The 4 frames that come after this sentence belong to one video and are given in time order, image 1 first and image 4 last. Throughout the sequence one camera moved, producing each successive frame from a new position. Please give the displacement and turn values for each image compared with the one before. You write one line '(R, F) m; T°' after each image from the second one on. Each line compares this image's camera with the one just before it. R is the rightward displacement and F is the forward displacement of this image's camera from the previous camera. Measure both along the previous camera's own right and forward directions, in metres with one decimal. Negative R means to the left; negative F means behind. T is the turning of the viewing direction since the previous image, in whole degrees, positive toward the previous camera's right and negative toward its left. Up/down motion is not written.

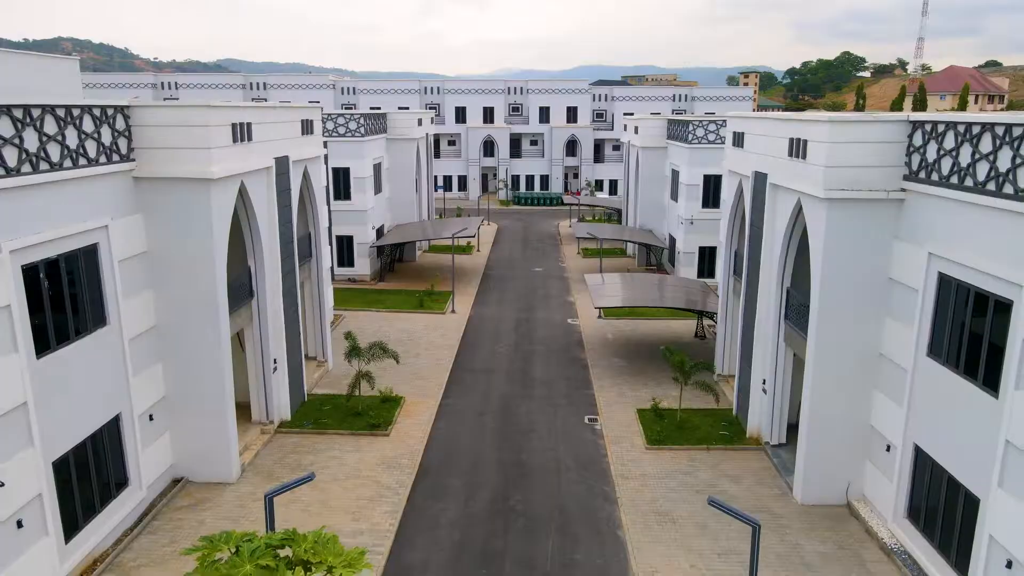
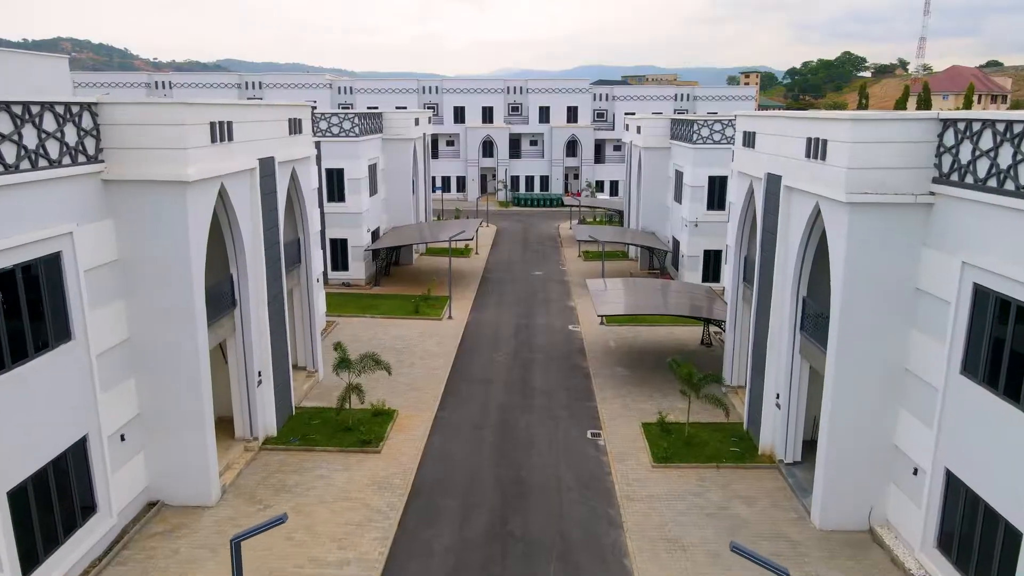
(+0.1, +1.1) m; 0°
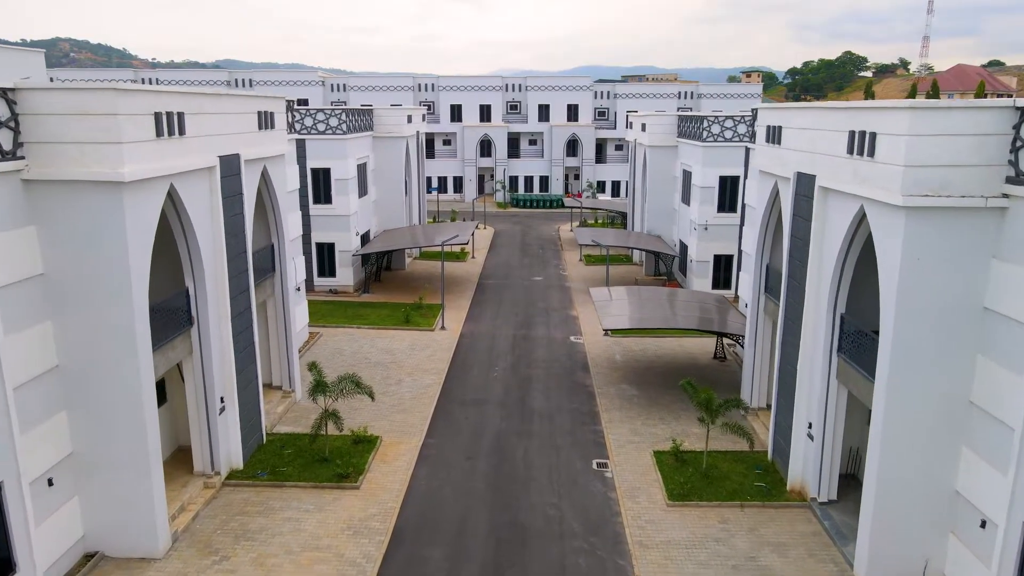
(+0.1, +2.2) m; 0°
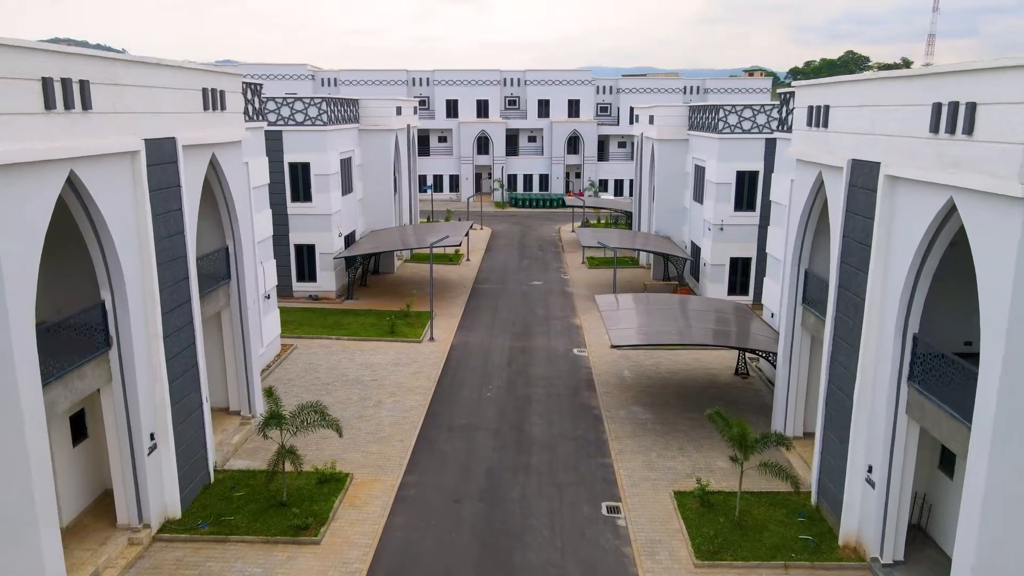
(+0.2, +2.9) m; 0°
